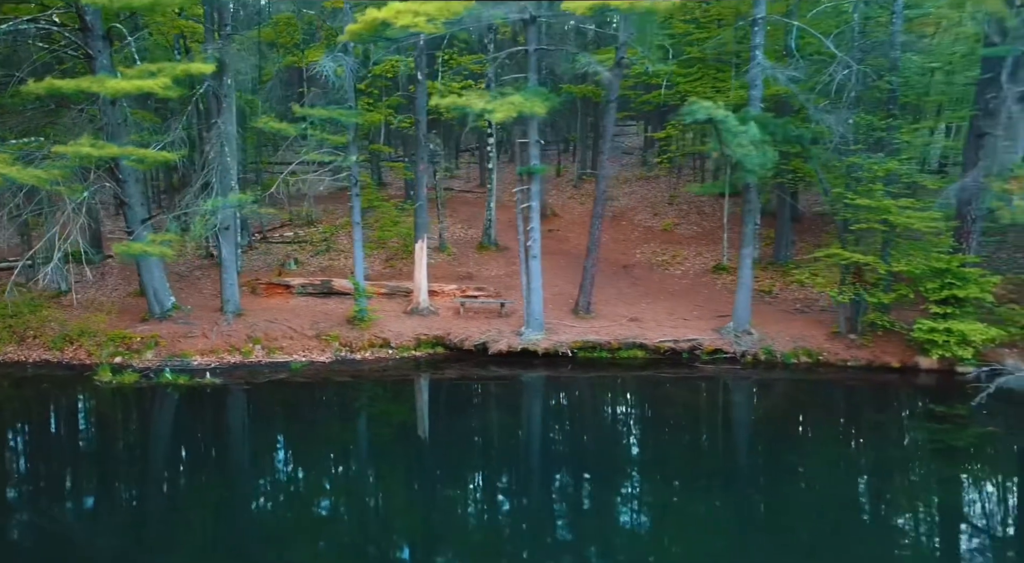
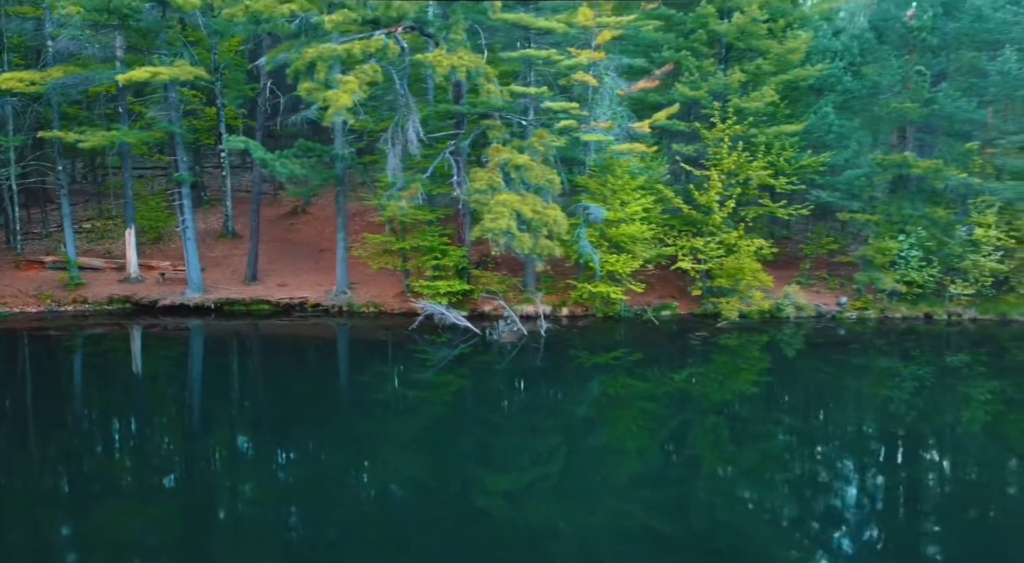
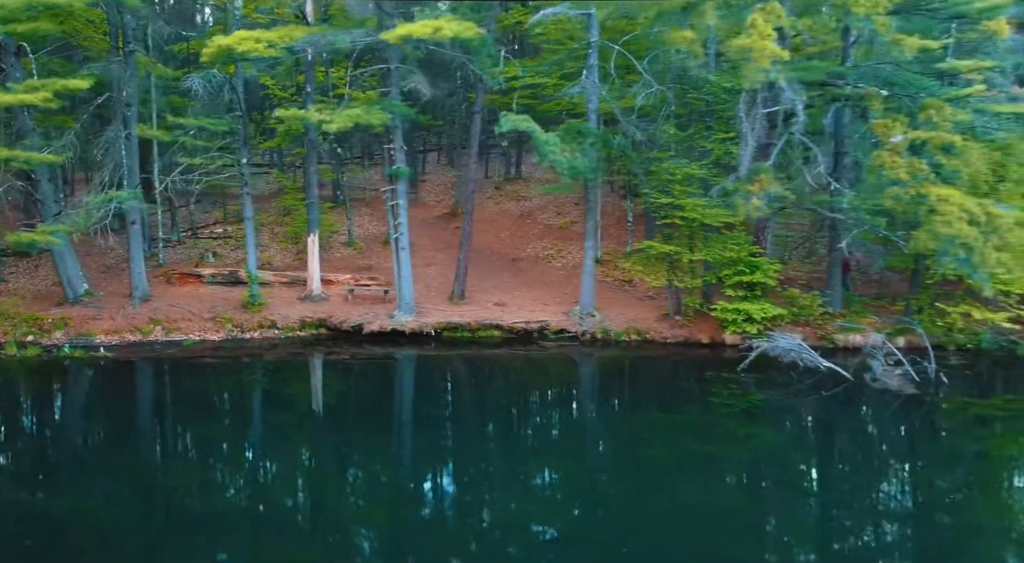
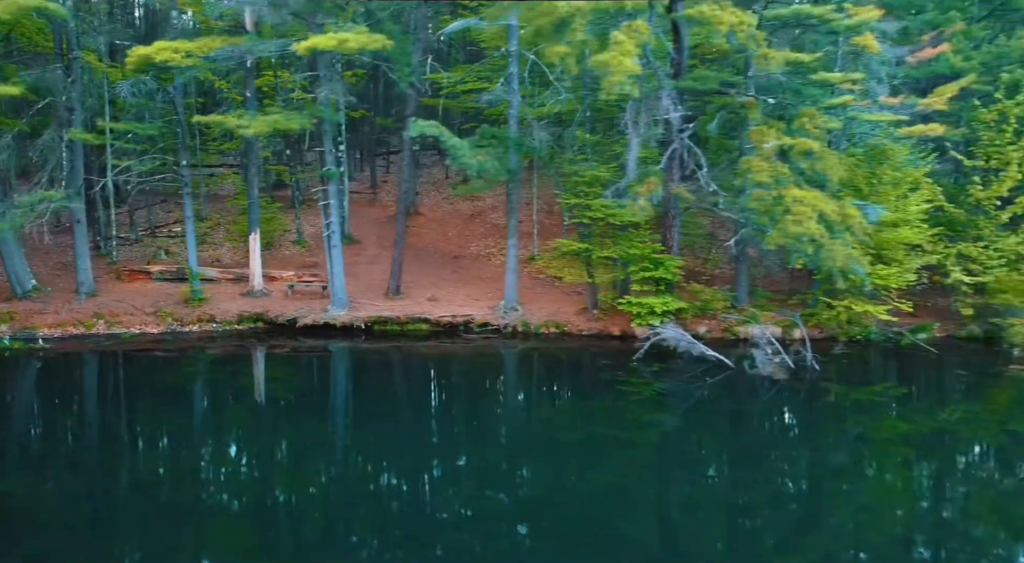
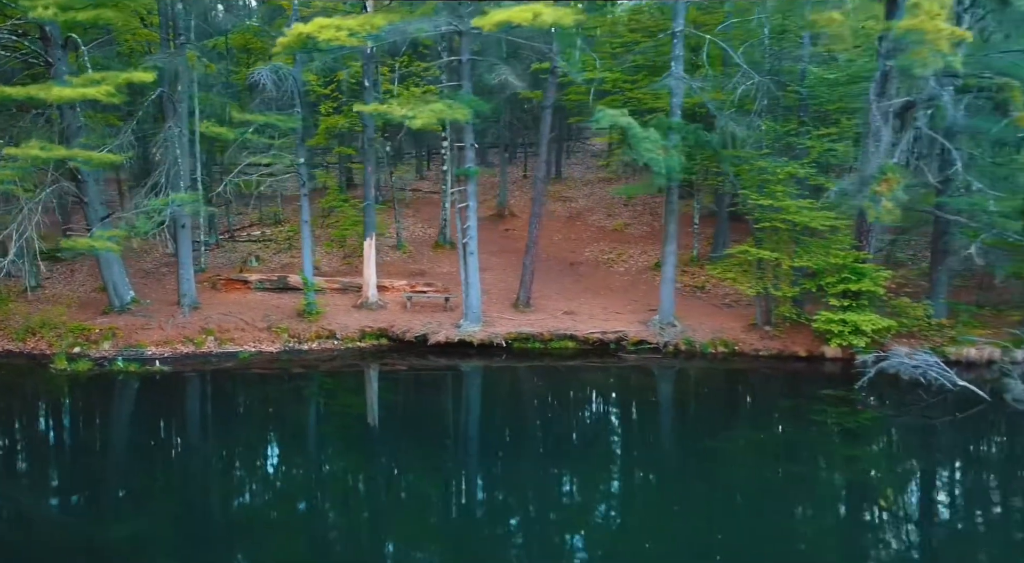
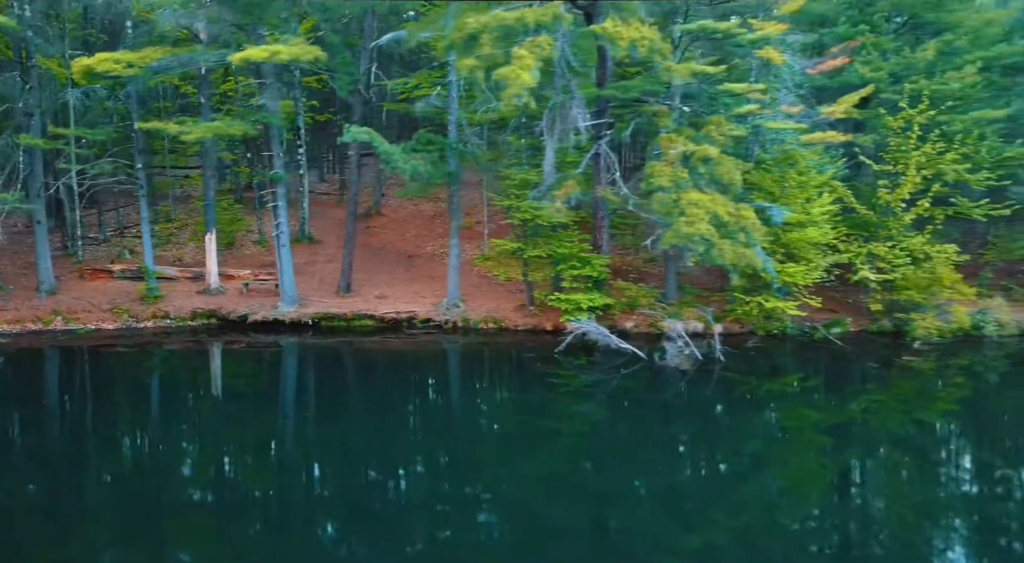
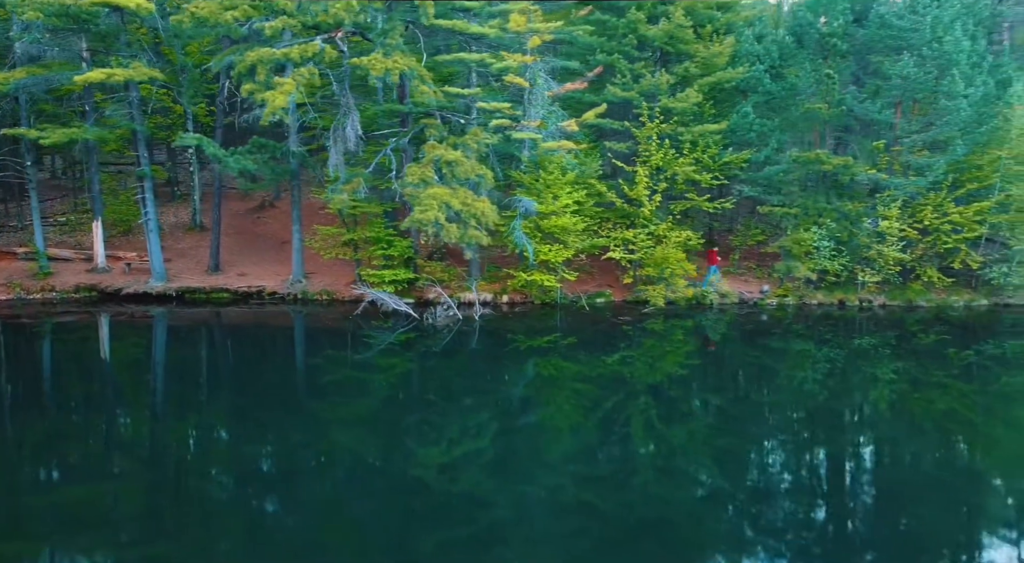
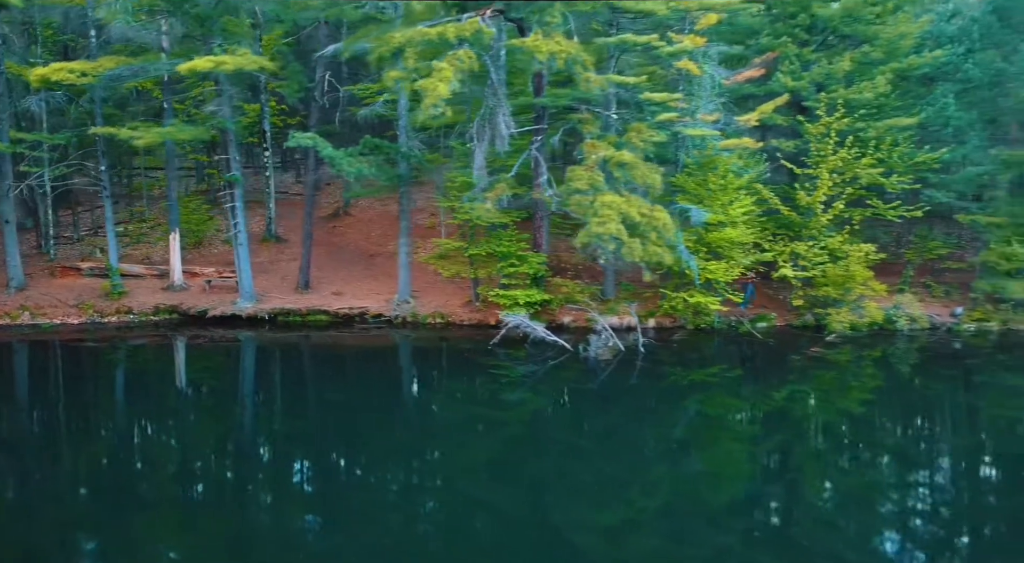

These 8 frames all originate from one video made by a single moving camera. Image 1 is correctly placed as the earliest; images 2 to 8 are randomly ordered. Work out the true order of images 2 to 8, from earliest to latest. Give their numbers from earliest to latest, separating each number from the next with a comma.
5, 3, 4, 6, 8, 2, 7
